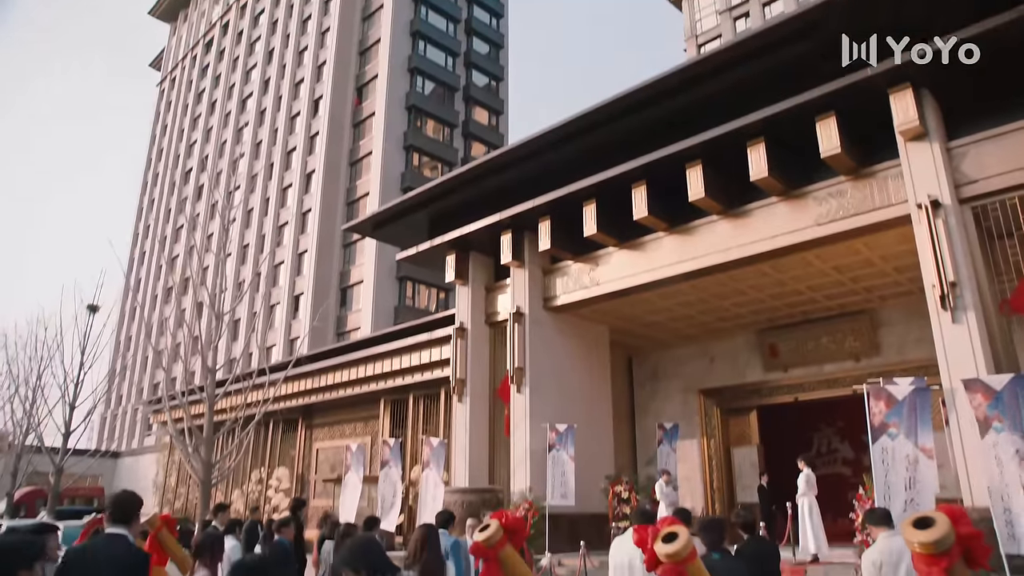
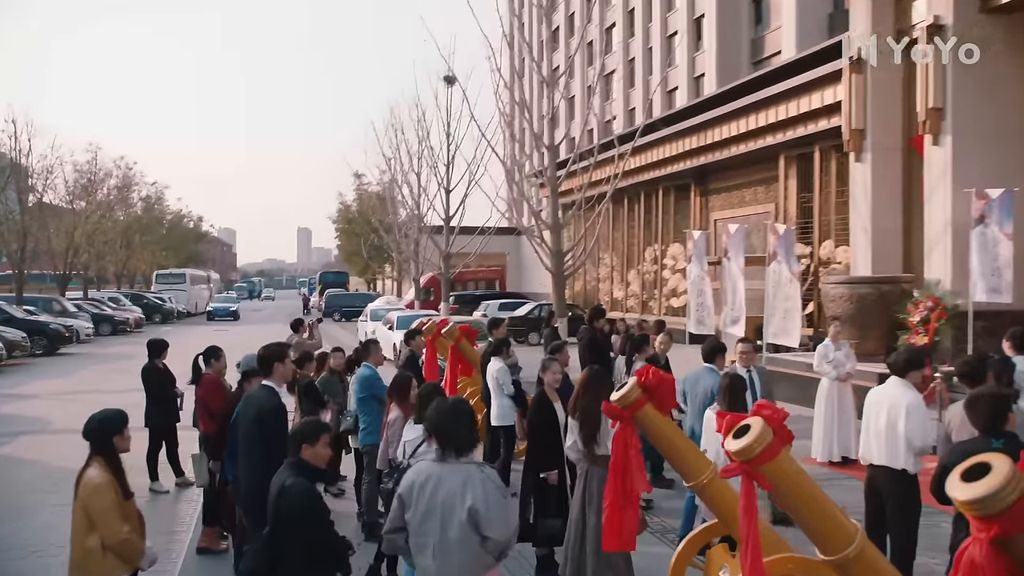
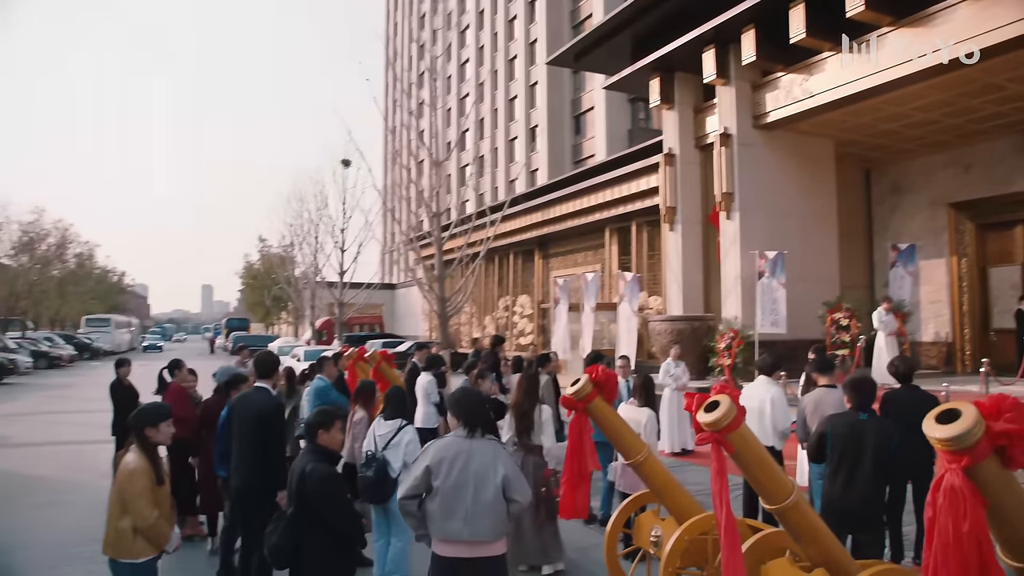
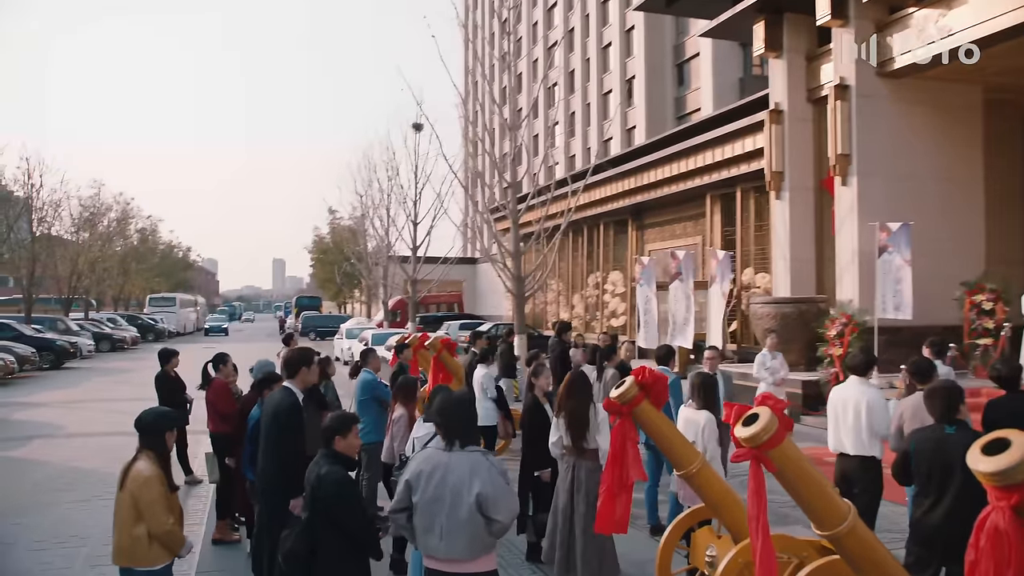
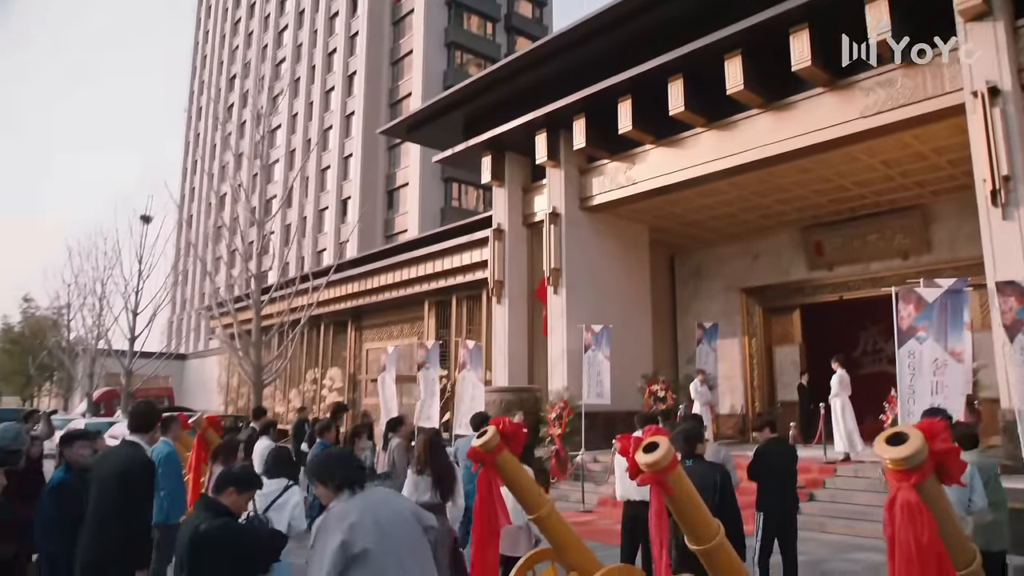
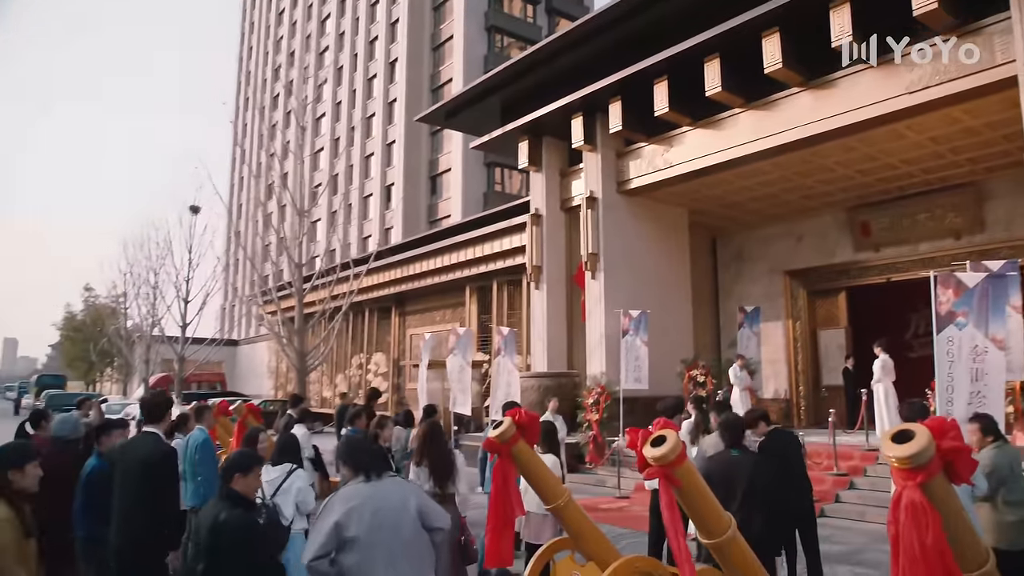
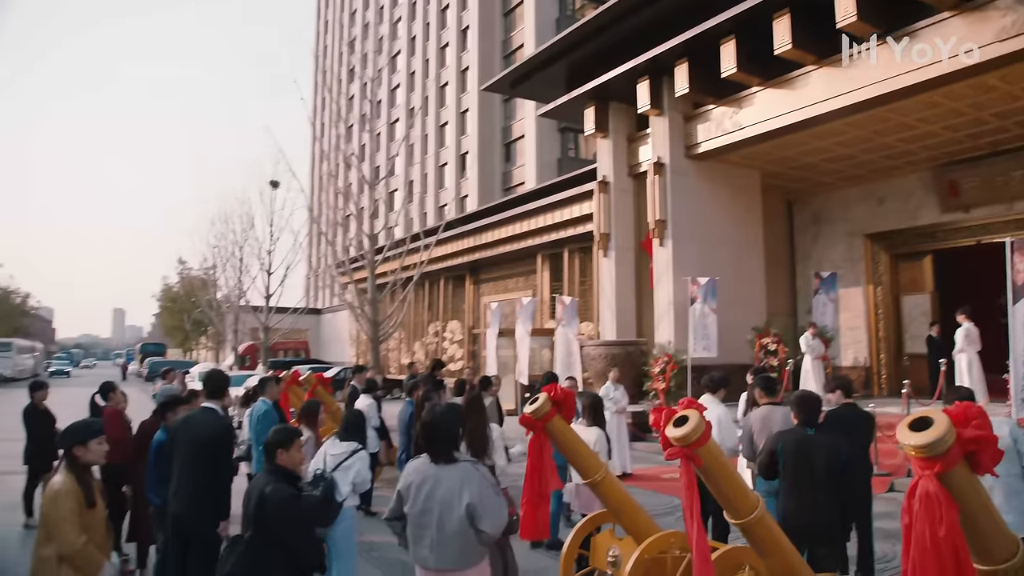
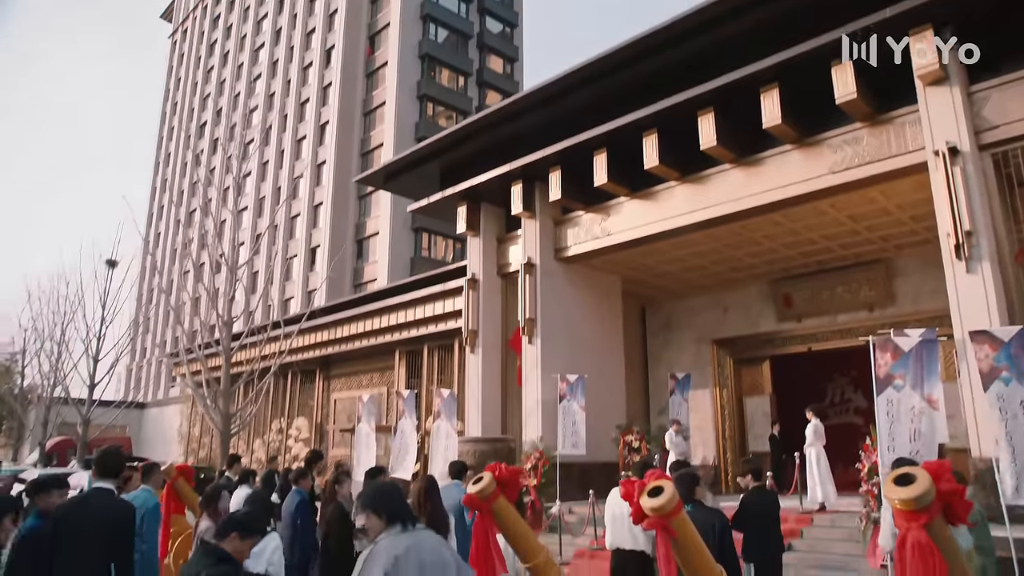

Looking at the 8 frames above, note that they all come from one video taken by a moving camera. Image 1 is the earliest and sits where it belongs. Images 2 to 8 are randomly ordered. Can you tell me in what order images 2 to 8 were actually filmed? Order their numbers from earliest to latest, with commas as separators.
8, 5, 6, 7, 3, 4, 2
